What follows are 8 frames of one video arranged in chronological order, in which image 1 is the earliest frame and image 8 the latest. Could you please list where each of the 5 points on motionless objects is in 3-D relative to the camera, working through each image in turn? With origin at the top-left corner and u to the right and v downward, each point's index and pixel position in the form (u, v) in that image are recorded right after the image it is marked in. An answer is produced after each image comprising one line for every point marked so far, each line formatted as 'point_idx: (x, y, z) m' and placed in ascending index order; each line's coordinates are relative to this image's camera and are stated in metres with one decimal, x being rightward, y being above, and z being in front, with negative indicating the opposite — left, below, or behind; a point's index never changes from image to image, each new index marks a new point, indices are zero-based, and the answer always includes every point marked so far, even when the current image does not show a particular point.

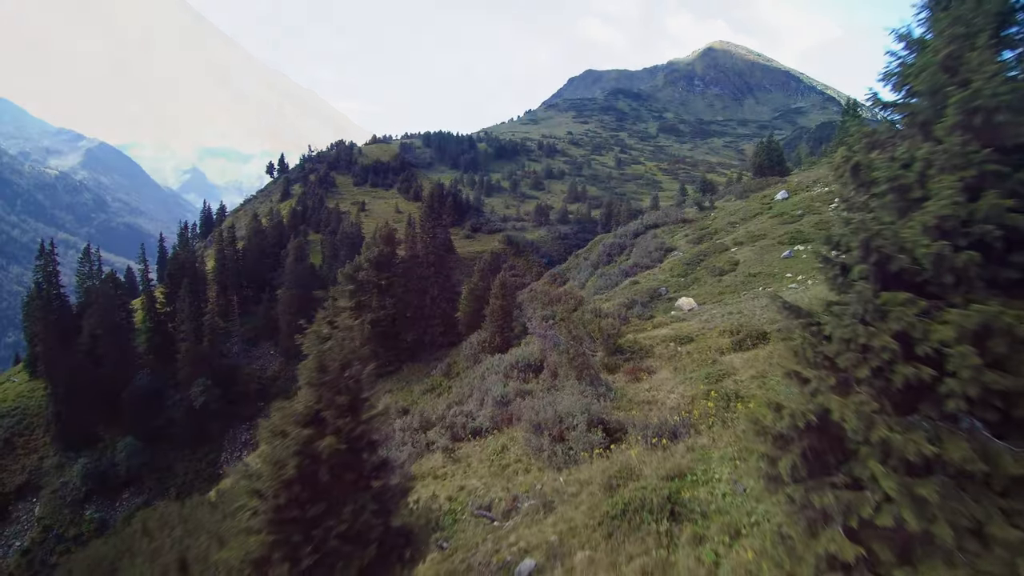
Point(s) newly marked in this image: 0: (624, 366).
0: (+5.0, -3.5, +19.4) m
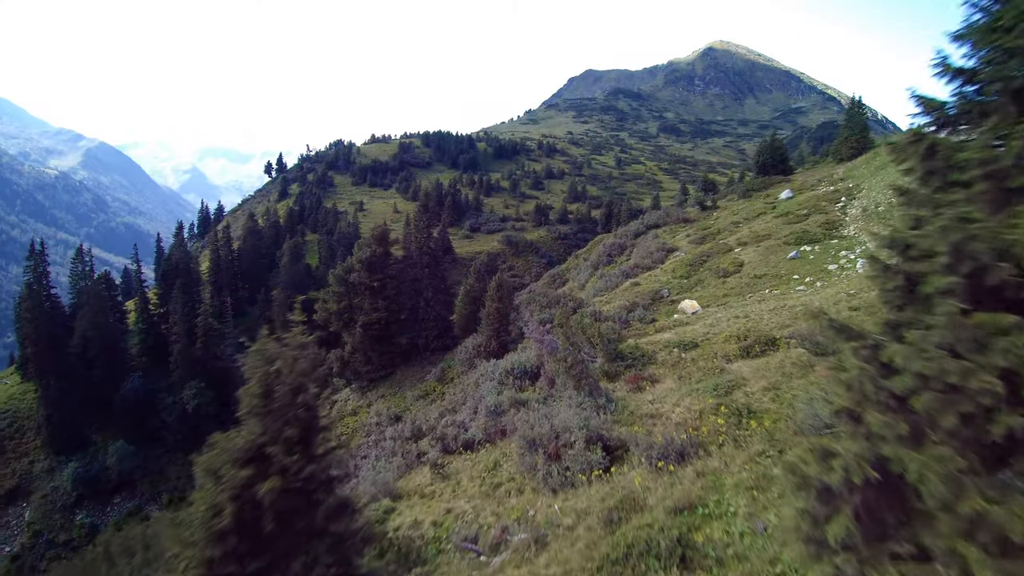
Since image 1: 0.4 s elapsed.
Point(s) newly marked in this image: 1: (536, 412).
0: (+4.7, -3.6, +18.4) m
1: (+0.8, -4.3, +15.2) m
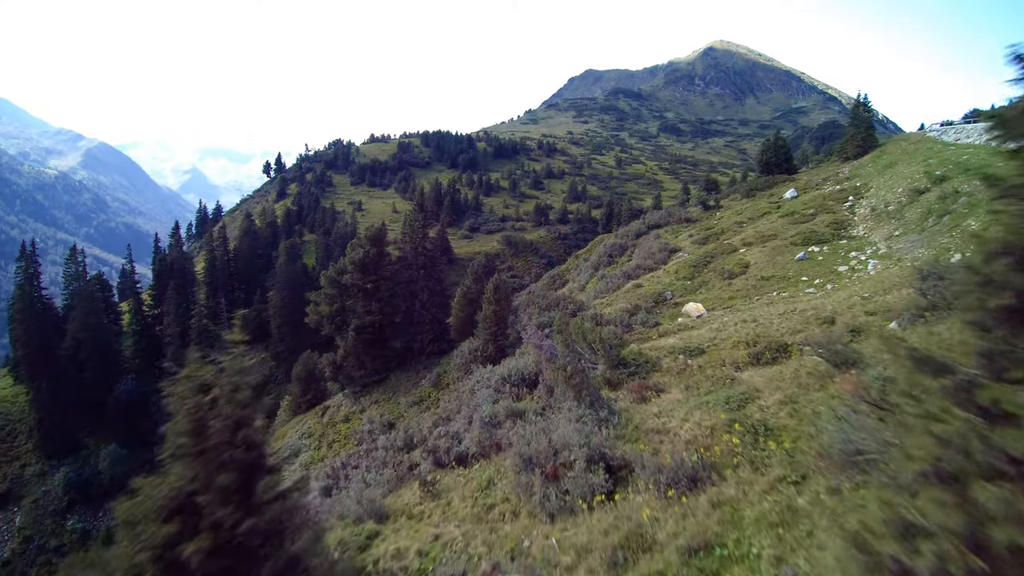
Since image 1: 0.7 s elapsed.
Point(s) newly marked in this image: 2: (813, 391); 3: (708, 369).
0: (+4.6, -3.7, +17.4) m
1: (+0.7, -4.5, +14.2) m
2: (+8.5, -2.9, +12.3) m
3: (+7.6, -3.1, +17.0) m
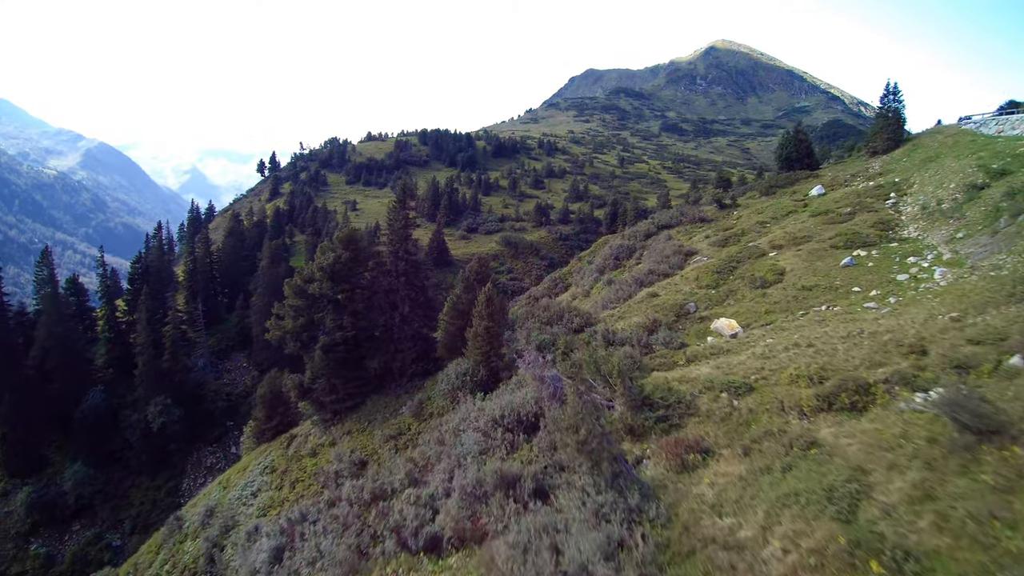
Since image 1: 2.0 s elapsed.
0: (+4.4, -4.3, +13.2) m
1: (+0.5, -5.1, +10.0) m
2: (+8.3, -3.5, +8.1) m
3: (+7.4, -3.8, +12.8) m
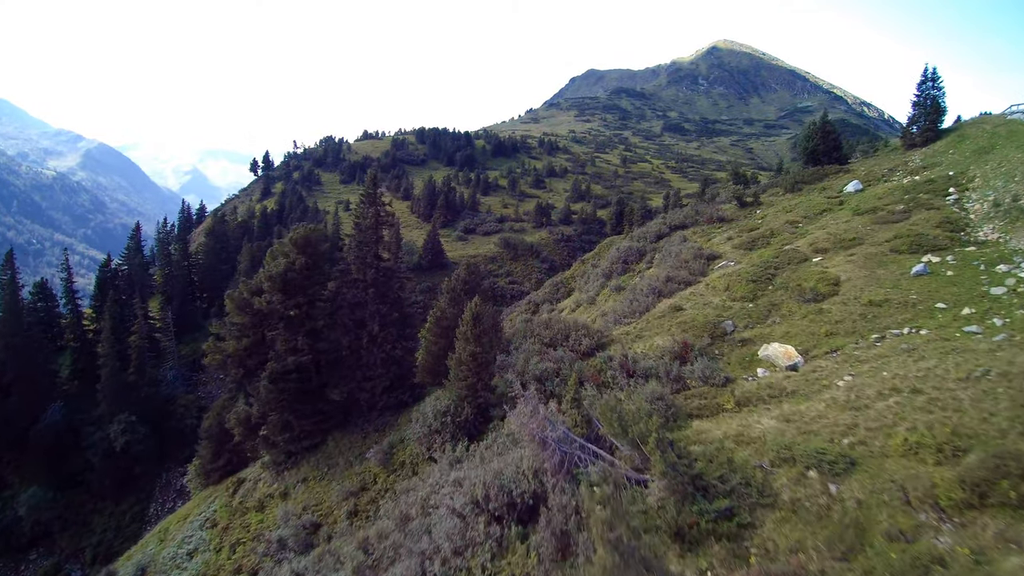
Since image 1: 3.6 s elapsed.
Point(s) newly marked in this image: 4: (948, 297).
0: (+4.1, -5.0, +8.5) m
1: (+0.2, -5.7, +5.4) m
2: (+8.0, -4.1, +3.4) m
3: (+7.1, -4.4, +8.1) m
4: (+17.8, -0.3, +17.7) m
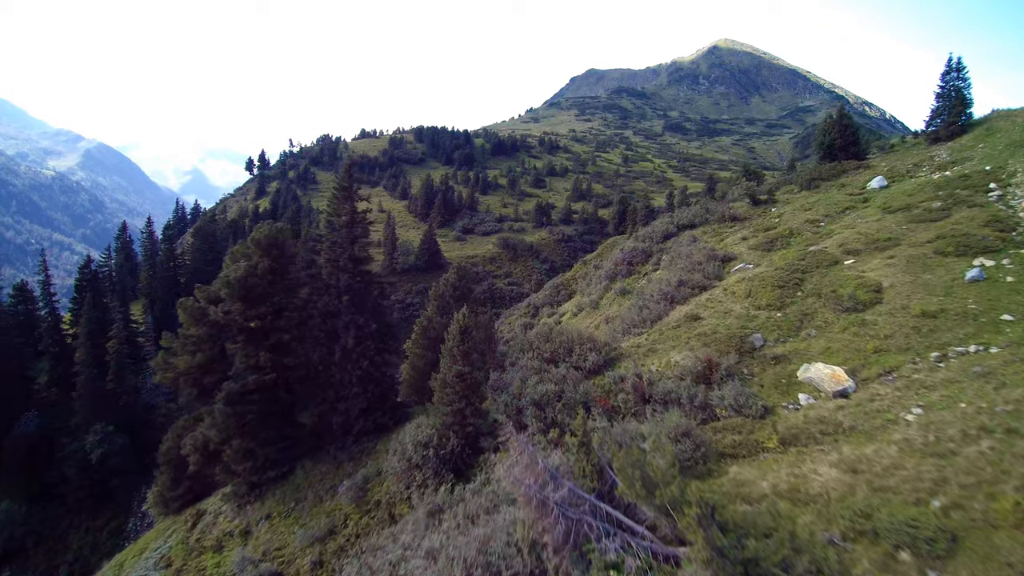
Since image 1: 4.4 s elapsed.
0: (+3.9, -5.3, +5.9) m
1: (0.0, -6.0, +2.8) m
2: (+7.8, -4.4, +0.9) m
3: (+6.9, -4.7, +5.5) m
4: (+17.6, -0.6, +15.2) m
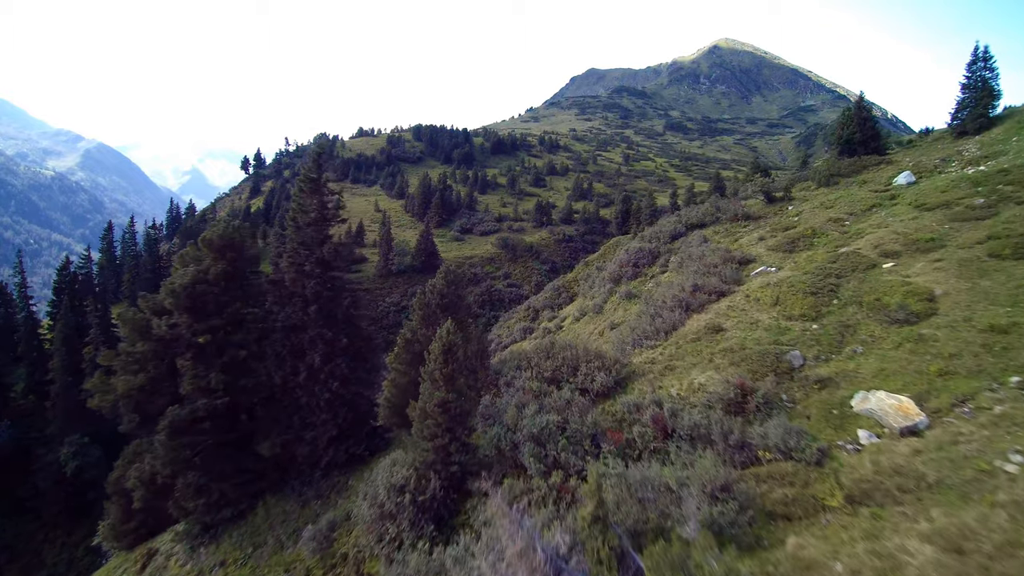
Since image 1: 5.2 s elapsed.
0: (+3.7, -5.5, +3.5) m
1: (-0.2, -6.3, +0.3) m
2: (+7.6, -4.7, -1.6) m
3: (+6.7, -5.0, +3.1) m
4: (+17.4, -0.9, +12.7) m
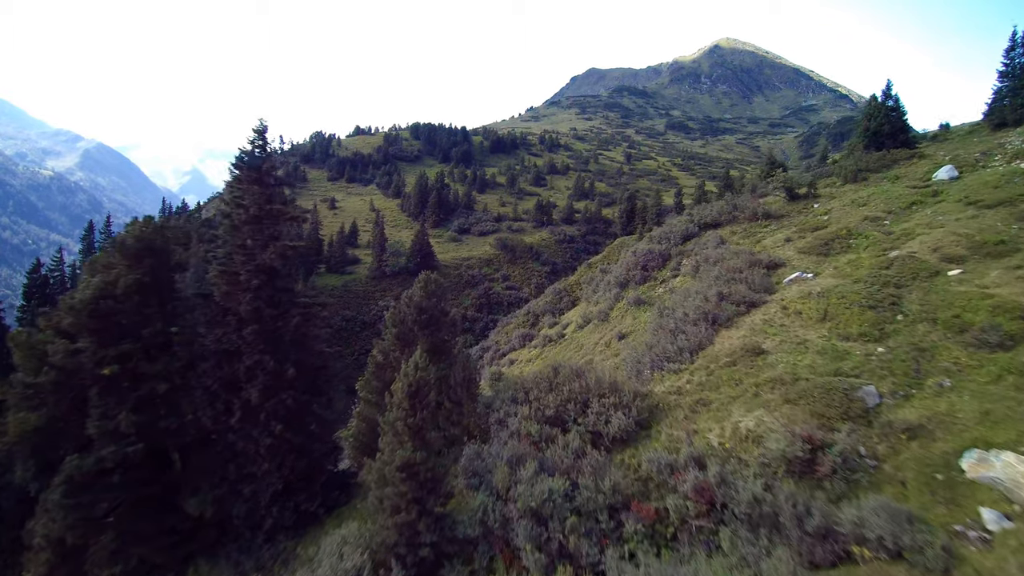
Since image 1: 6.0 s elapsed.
0: (+3.5, -6.0, +0.3) m
1: (-0.4, -6.7, -2.8) m
2: (+7.4, -5.1, -4.8) m
3: (+6.5, -5.4, -0.1) m
4: (+17.2, -1.3, +9.5) m
